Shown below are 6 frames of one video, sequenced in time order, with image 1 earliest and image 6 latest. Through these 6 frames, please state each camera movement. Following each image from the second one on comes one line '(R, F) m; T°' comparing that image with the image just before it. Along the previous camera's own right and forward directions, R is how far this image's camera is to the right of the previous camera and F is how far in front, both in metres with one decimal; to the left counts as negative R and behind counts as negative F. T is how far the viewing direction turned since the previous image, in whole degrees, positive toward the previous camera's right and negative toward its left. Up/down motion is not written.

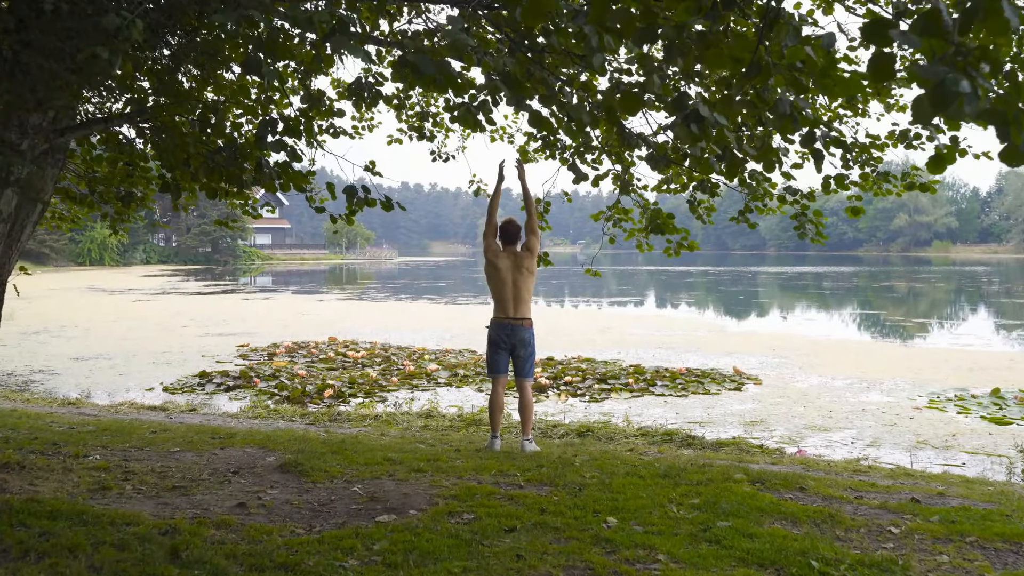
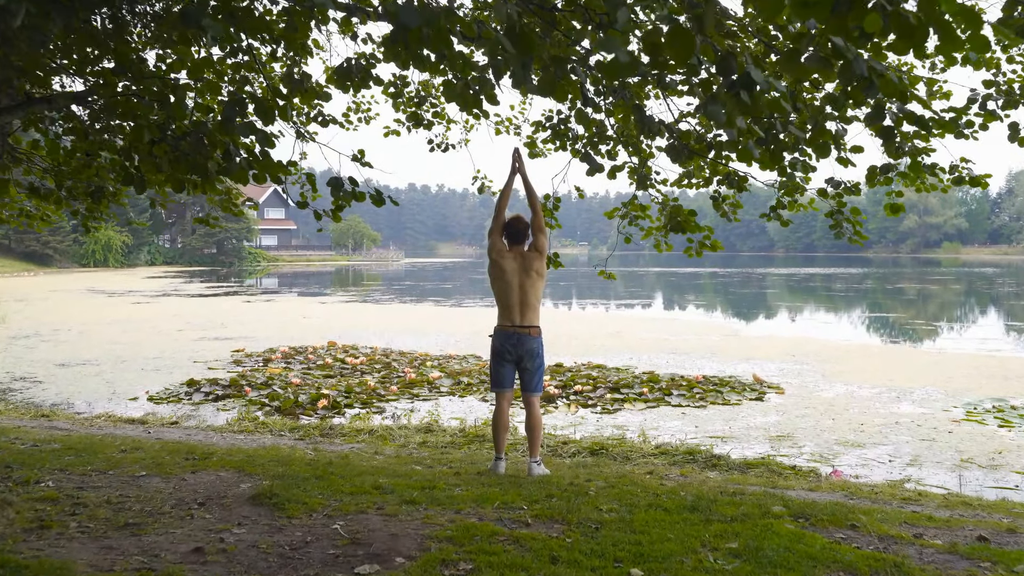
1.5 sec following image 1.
(0.0, +0.5) m; 0°
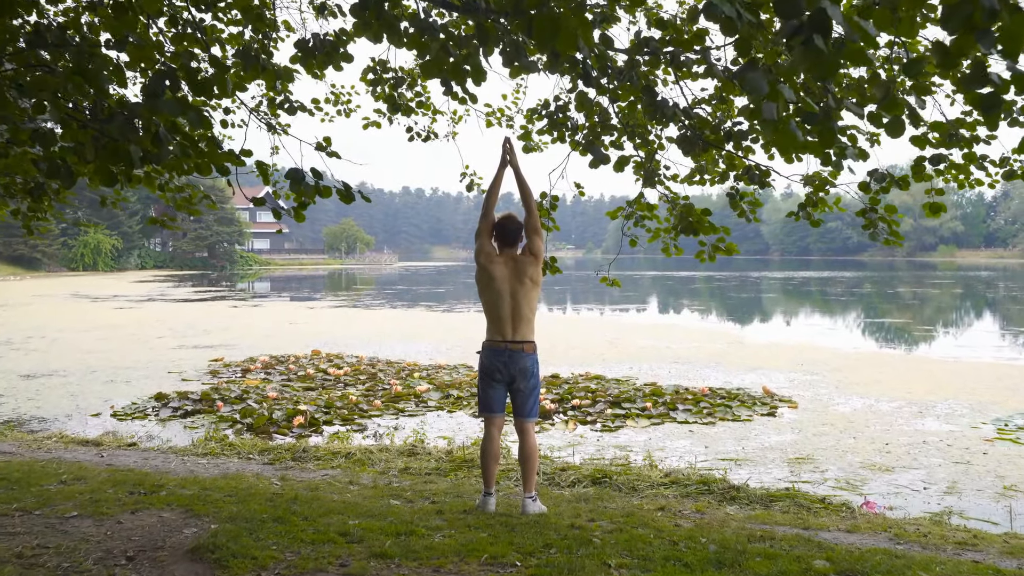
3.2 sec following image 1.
(0.0, +0.6) m; 0°
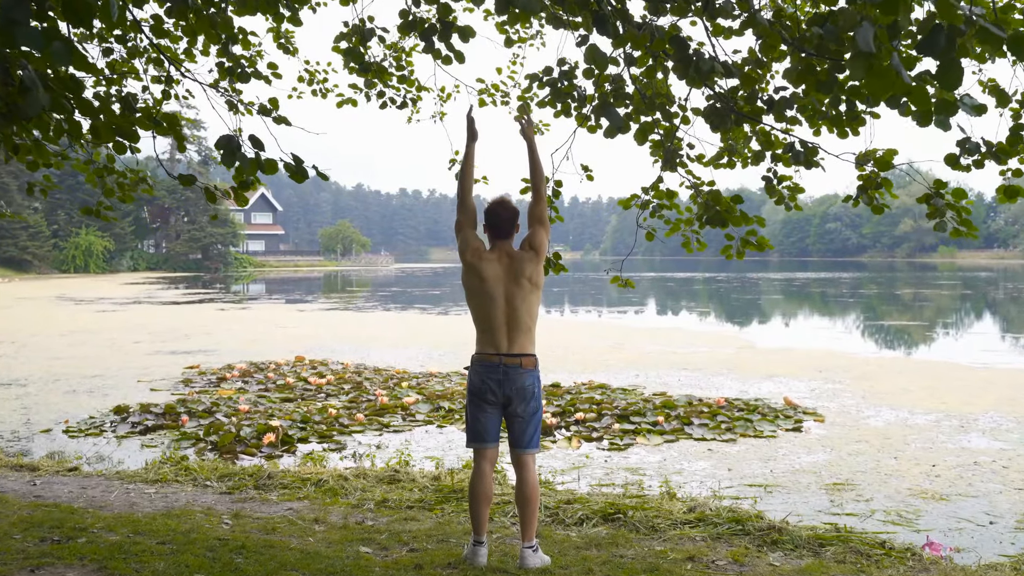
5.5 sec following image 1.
(0.0, +0.8) m; 0°
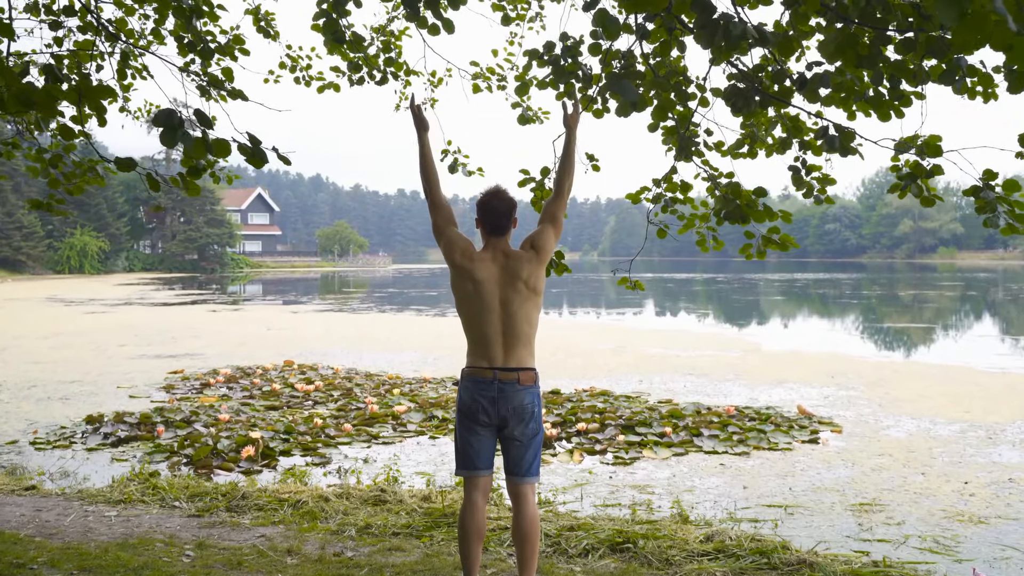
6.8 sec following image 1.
(0.0, +0.4) m; 0°
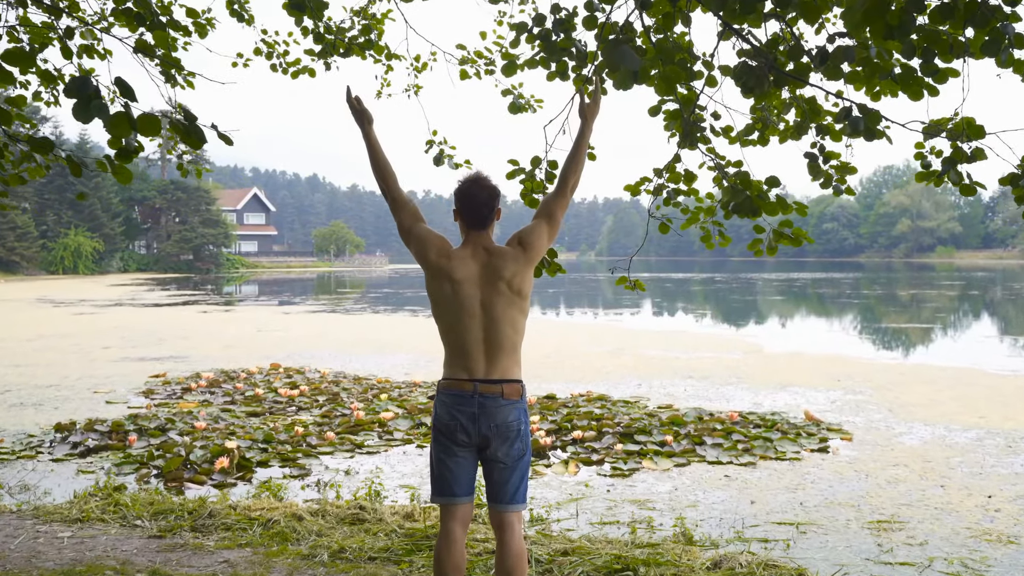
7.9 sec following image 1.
(+0.1, +0.4) m; 0°
